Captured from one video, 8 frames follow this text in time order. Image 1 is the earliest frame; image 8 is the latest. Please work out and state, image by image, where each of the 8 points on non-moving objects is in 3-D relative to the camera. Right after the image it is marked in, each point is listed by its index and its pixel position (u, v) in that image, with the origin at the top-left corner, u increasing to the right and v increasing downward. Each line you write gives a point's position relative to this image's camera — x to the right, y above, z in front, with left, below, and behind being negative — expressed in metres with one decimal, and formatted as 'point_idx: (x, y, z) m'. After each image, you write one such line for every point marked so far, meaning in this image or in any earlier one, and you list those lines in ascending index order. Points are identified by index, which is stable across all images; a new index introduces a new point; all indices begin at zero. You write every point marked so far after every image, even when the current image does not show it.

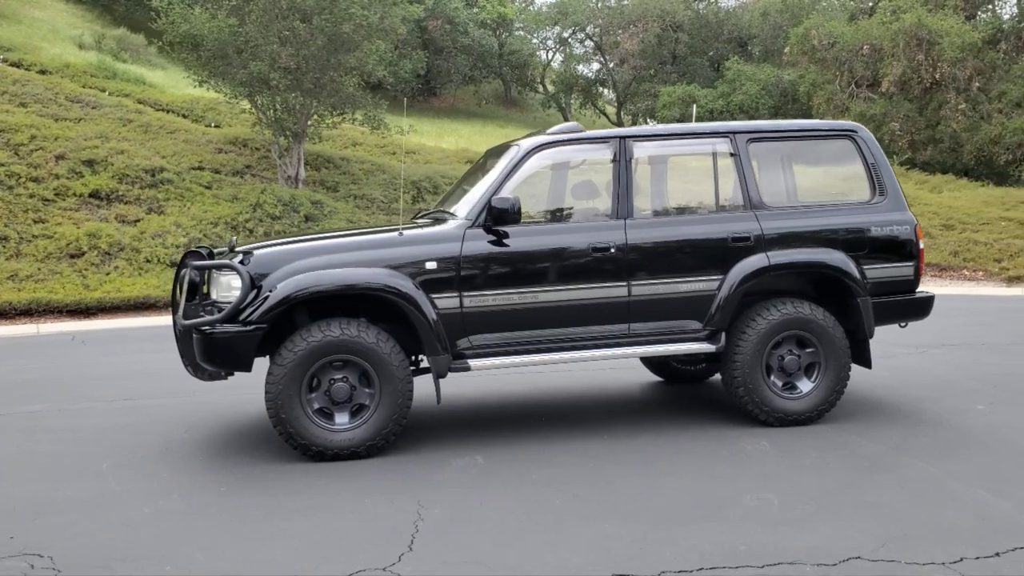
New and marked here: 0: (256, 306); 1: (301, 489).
0: (-1.4, -0.1, +4.9) m
1: (-1.1, -1.0, +4.5) m
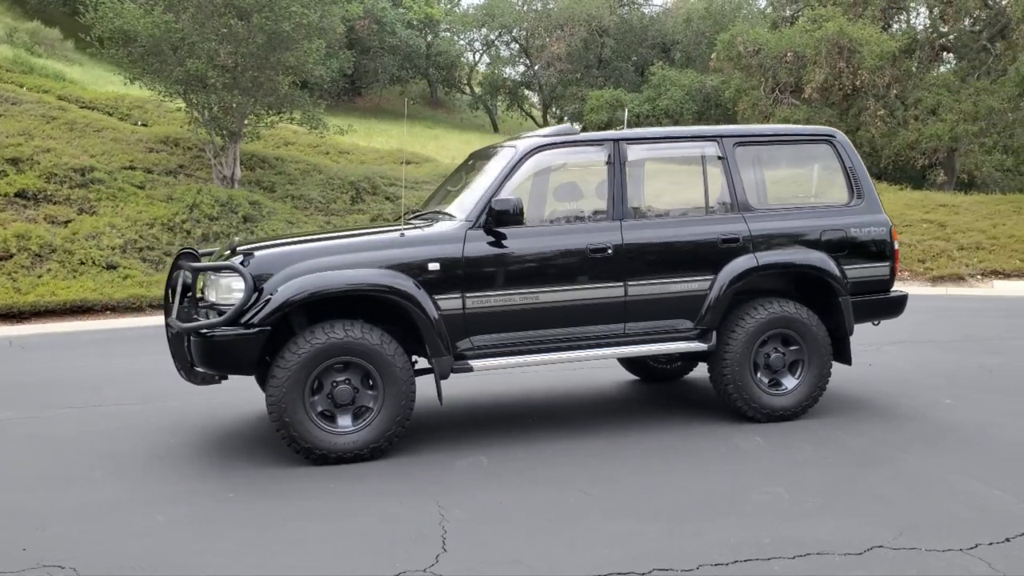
0: (-1.4, -0.1, +4.8) m
1: (-1.0, -1.1, +4.5) m
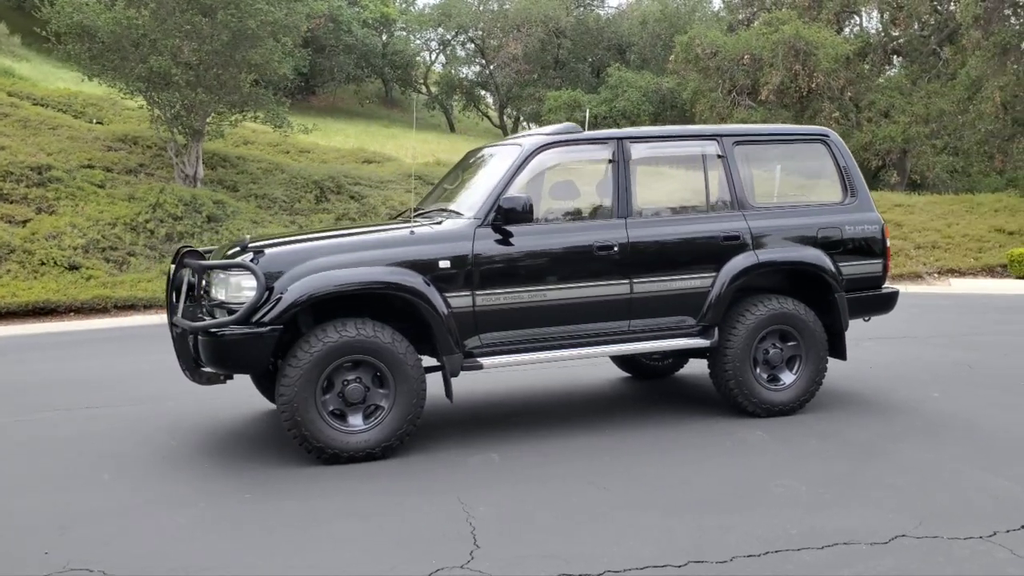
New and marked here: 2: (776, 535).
0: (-1.3, -0.1, +4.7) m
1: (-0.9, -1.0, +4.4) m
2: (+1.1, -1.1, +3.7) m
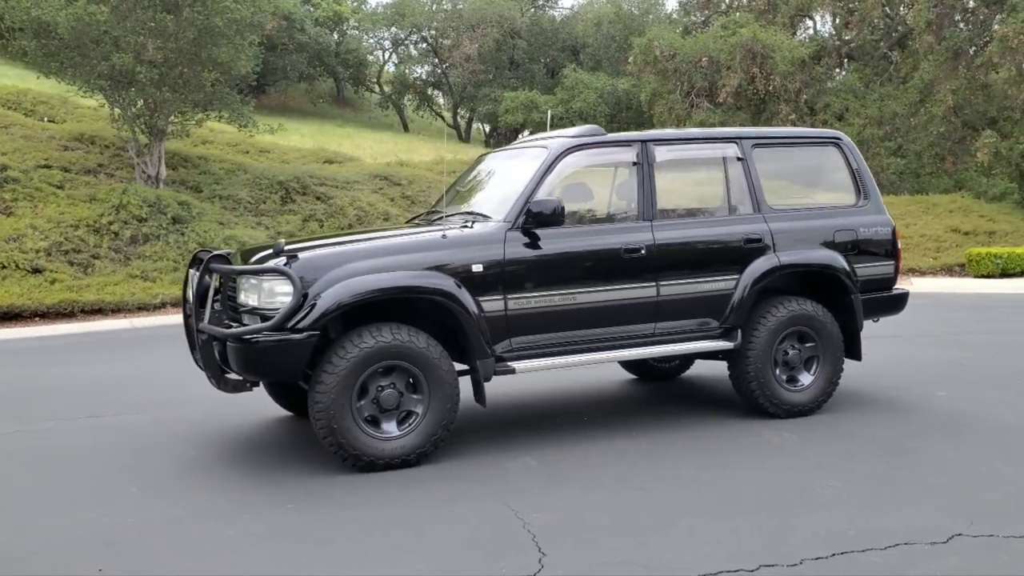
0: (-1.1, -0.1, +4.6) m
1: (-0.7, -1.1, +4.3) m
2: (+1.4, -1.1, +3.7) m
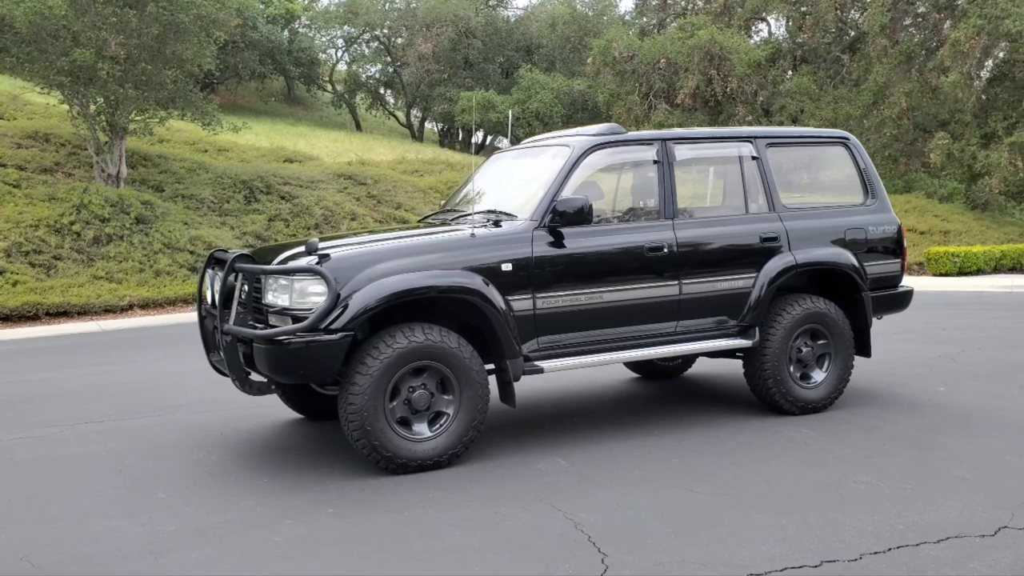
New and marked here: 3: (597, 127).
0: (-0.9, -0.1, +4.5) m
1: (-0.5, -1.1, +4.3) m
2: (+1.7, -1.1, +3.8) m
3: (+0.6, +1.1, +5.7) m
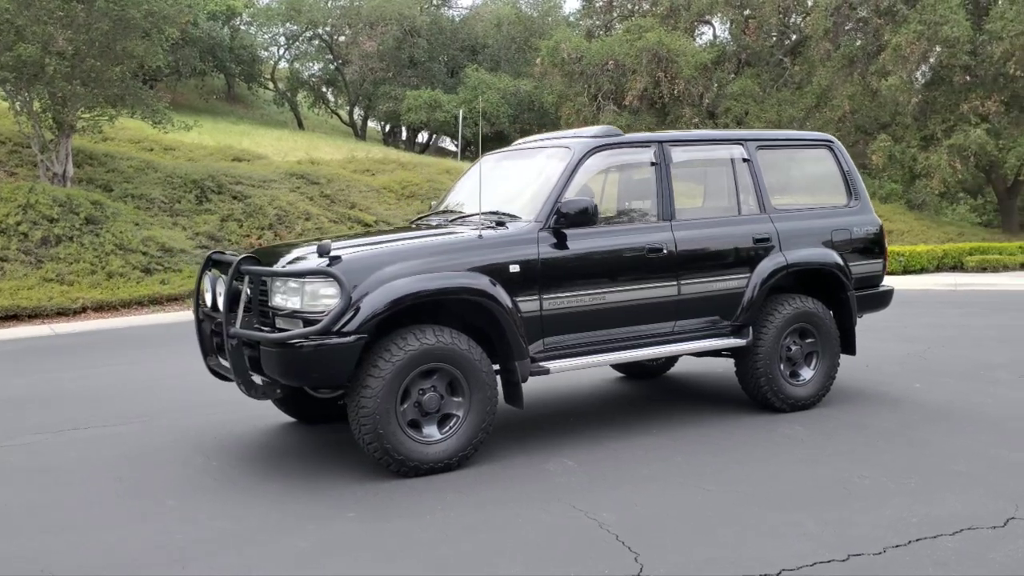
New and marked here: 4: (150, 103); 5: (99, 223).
0: (-0.8, -0.2, +4.5) m
1: (-0.4, -1.1, +4.3) m
2: (+1.8, -1.1, +3.9) m
3: (+0.5, +1.1, +5.8) m
4: (-8.3, +4.3, +19.9) m
5: (-8.8, +1.4, +18.5) m
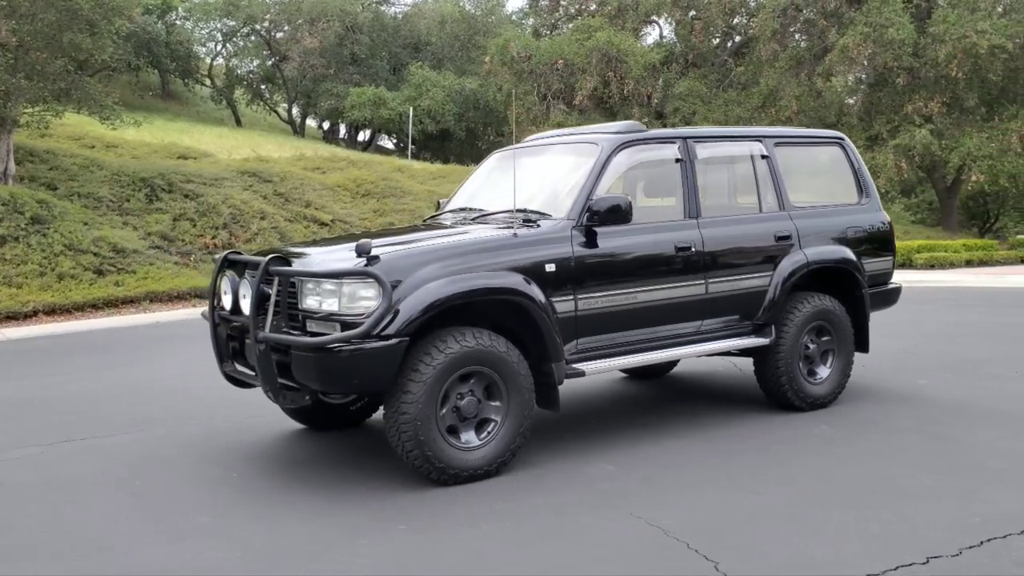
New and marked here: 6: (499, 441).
0: (-0.6, -0.2, +4.3) m
1: (-0.1, -1.1, +4.1) m
2: (+2.0, -1.1, +3.9) m
3: (+0.7, +1.1, +5.6) m
4: (-9.1, +4.2, +19.2) m
5: (-9.5, +1.4, +17.8) m
6: (-0.1, -0.8, +4.6) m
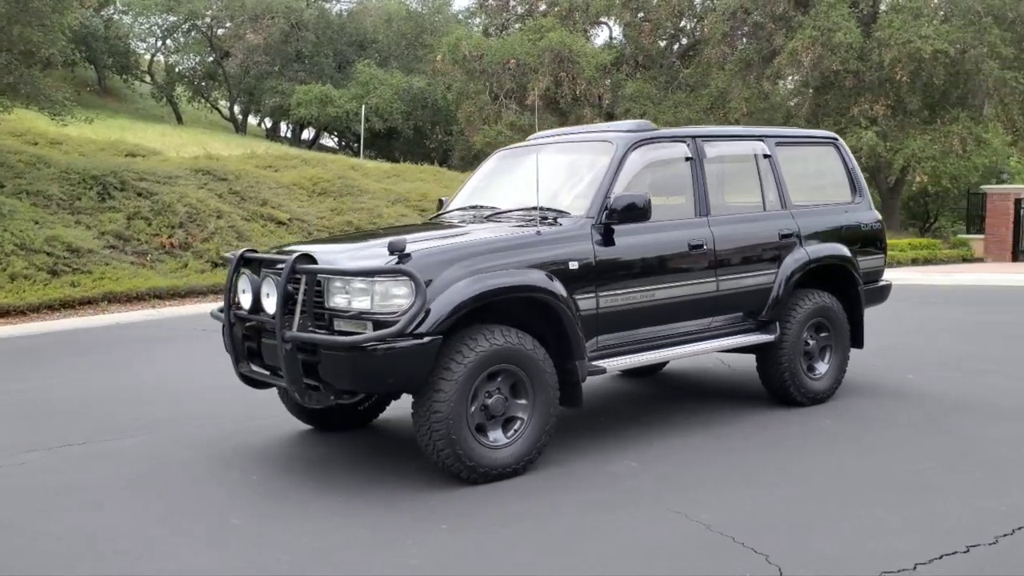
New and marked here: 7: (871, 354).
0: (-0.4, -0.1, +4.2) m
1: (0.0, -1.1, +4.1) m
2: (+2.2, -1.0, +4.0) m
3: (+0.8, +1.1, +5.7) m
4: (-9.8, +4.2, +18.6) m
5: (-10.1, +1.3, +17.2) m
6: (+0.1, -0.8, +4.6) m
7: (+3.6, -0.6, +8.7) m
